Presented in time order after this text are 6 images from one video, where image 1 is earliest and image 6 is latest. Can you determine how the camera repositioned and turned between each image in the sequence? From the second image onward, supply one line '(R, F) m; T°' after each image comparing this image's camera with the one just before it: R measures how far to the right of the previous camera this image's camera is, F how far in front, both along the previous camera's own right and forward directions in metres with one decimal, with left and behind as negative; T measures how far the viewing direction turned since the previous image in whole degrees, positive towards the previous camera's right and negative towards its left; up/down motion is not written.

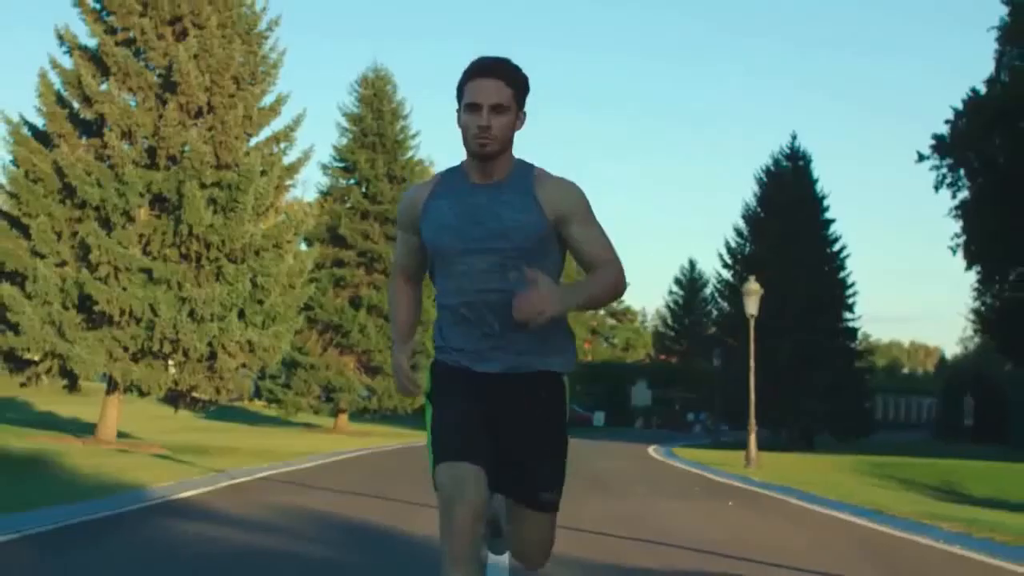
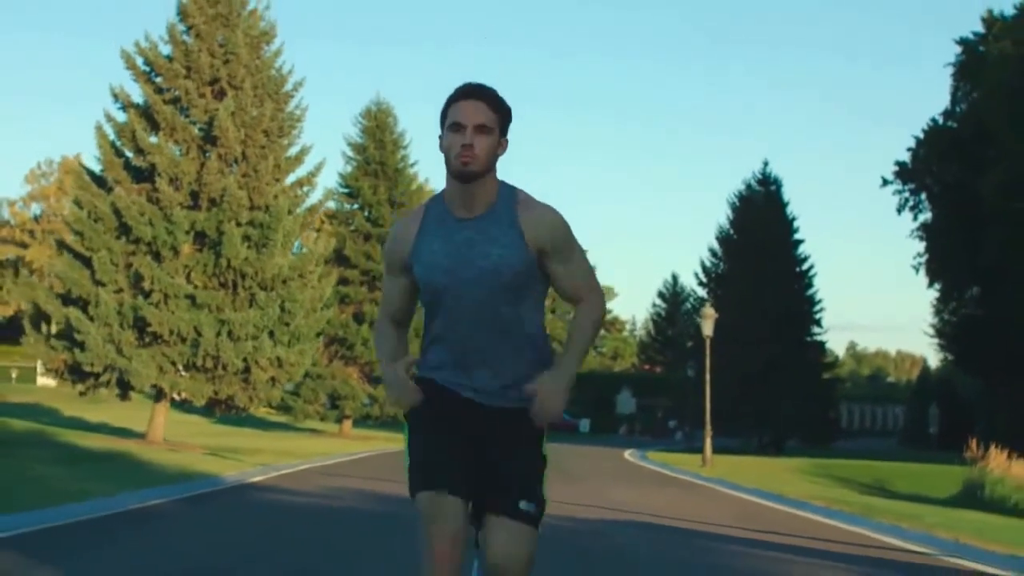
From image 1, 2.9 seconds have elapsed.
(0.0, -4.7) m; 0°
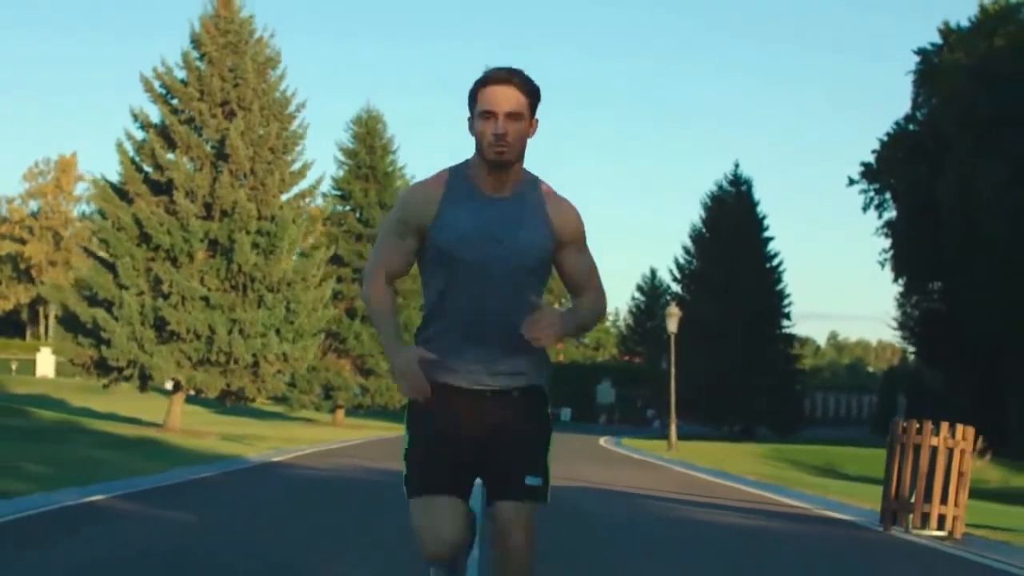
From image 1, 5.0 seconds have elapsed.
(0.0, -3.5) m; +1°
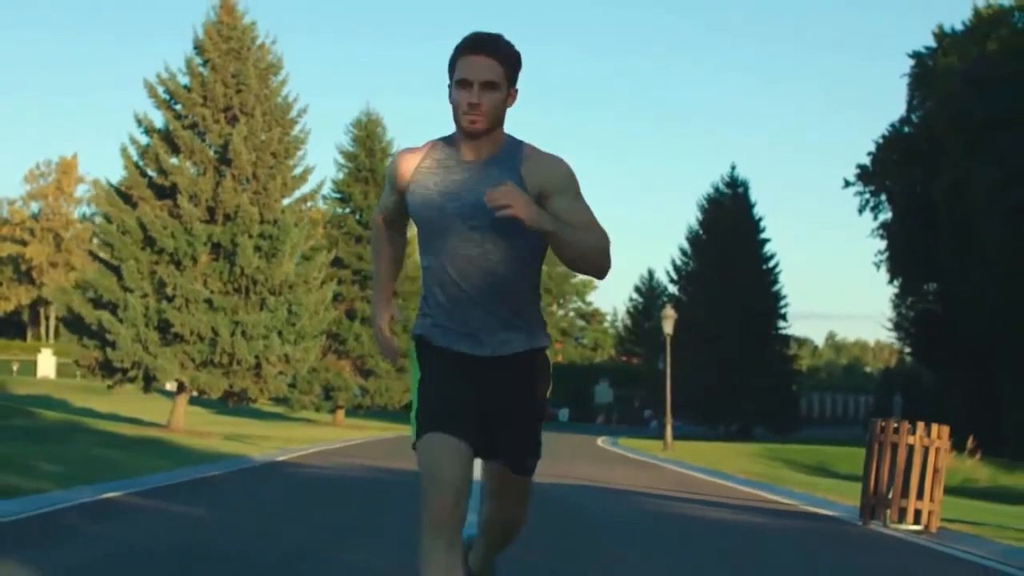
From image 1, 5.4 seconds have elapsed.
(0.0, -0.6) m; 0°
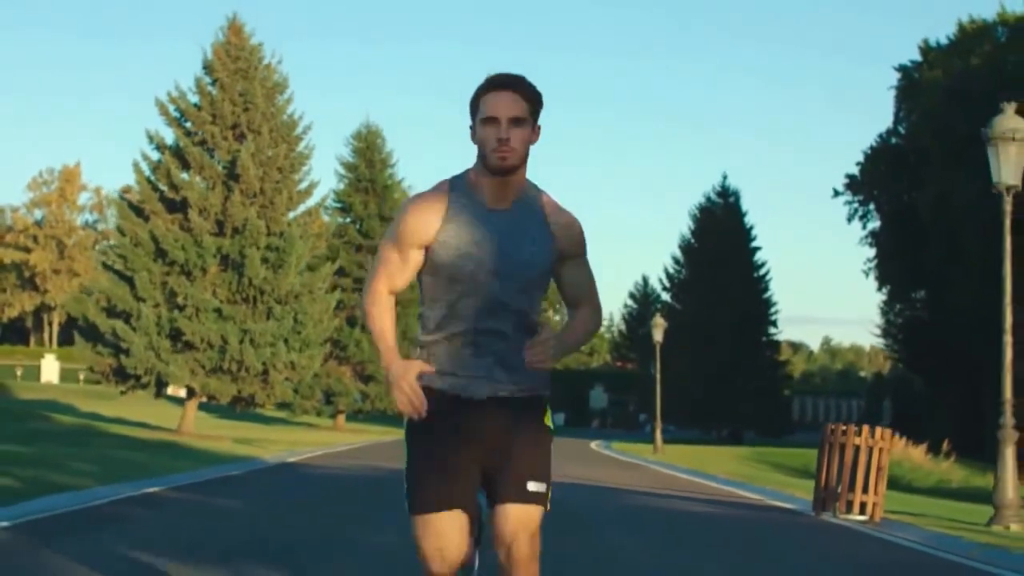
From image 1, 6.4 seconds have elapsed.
(0.0, -1.6) m; 0°
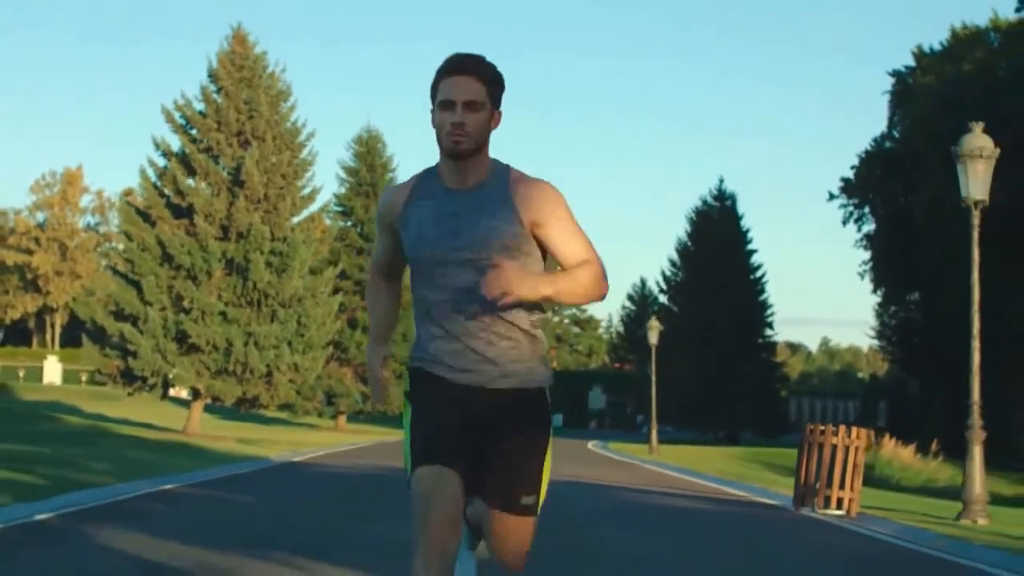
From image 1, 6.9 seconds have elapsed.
(0.0, -0.8) m; 0°
